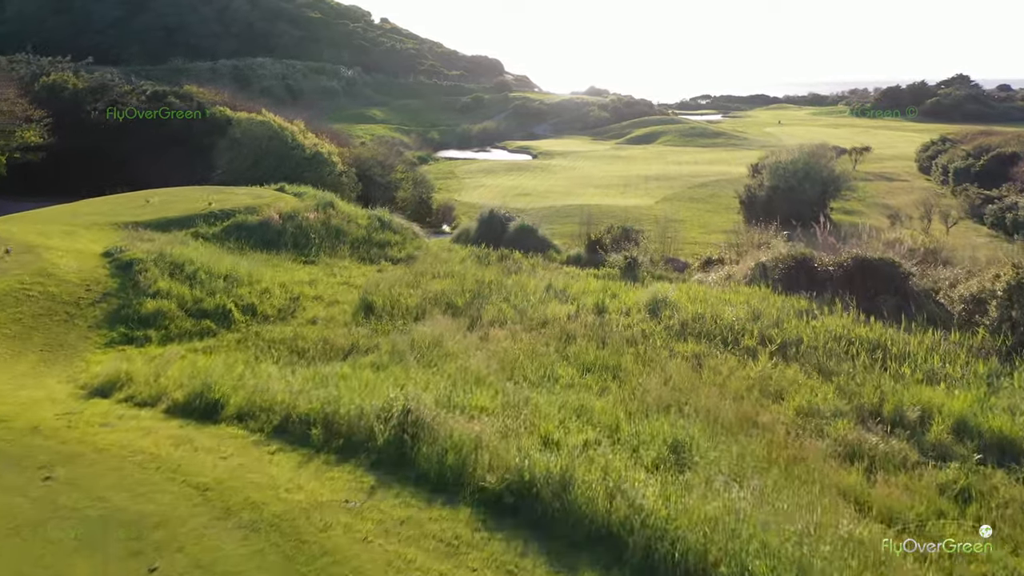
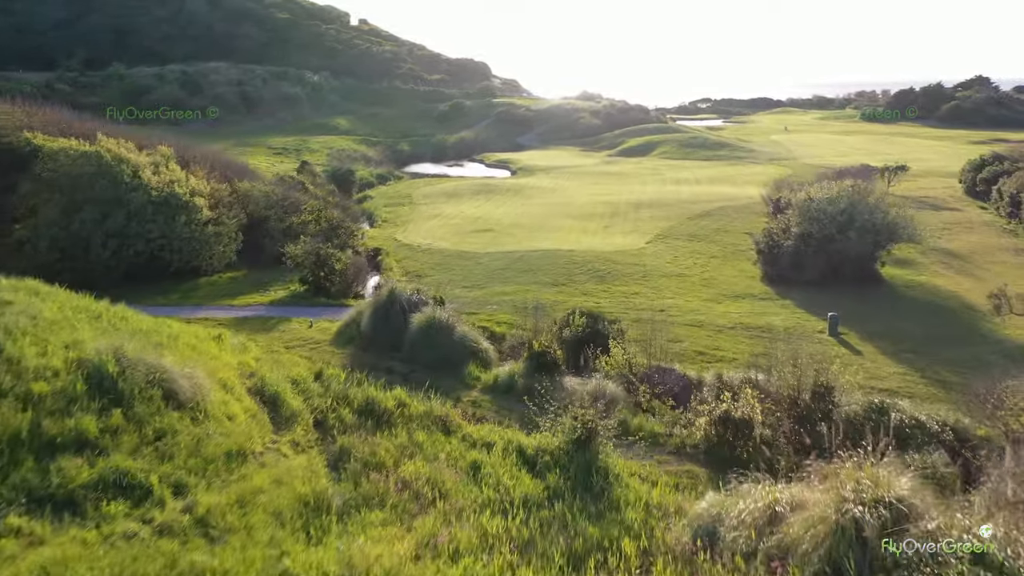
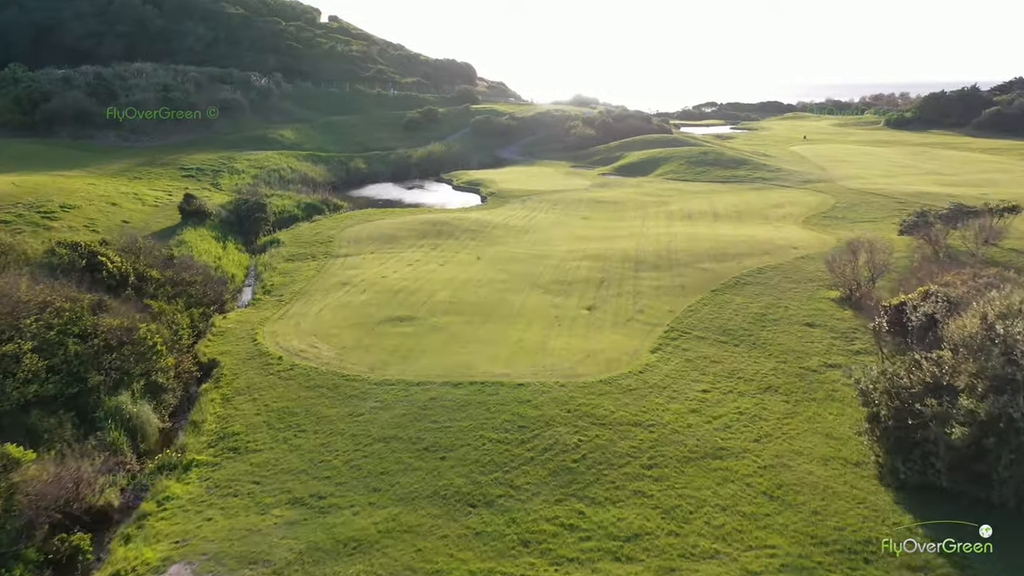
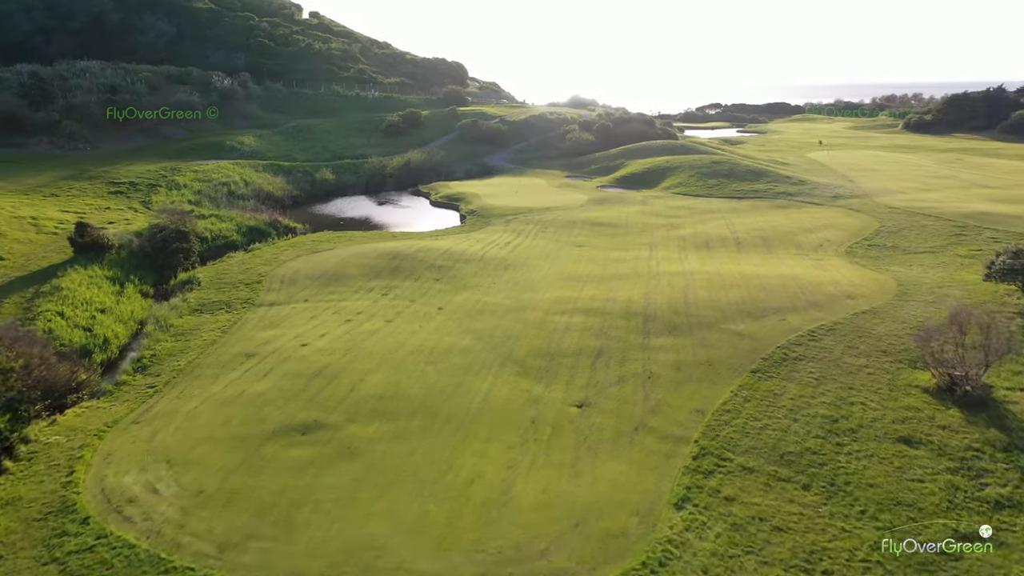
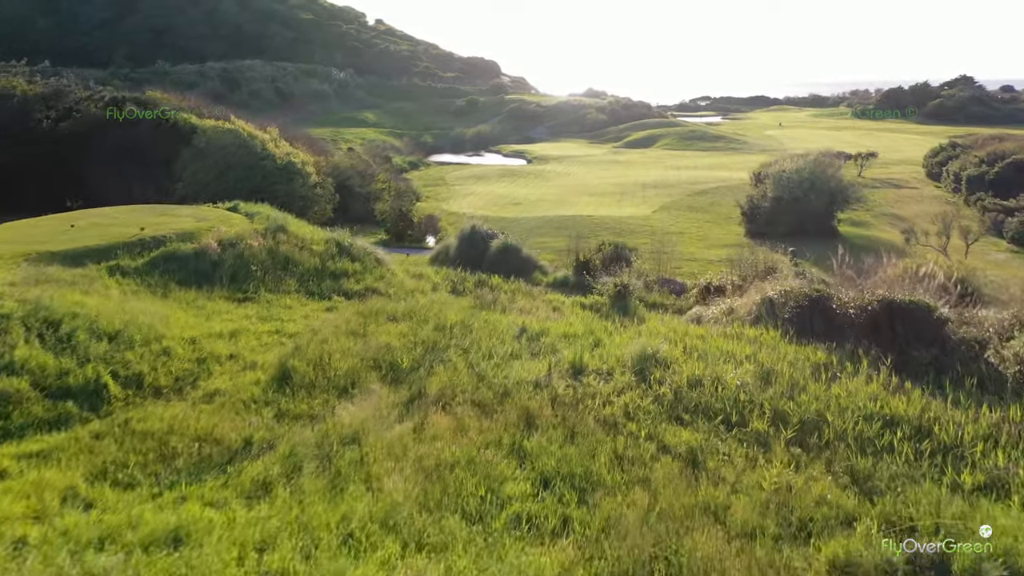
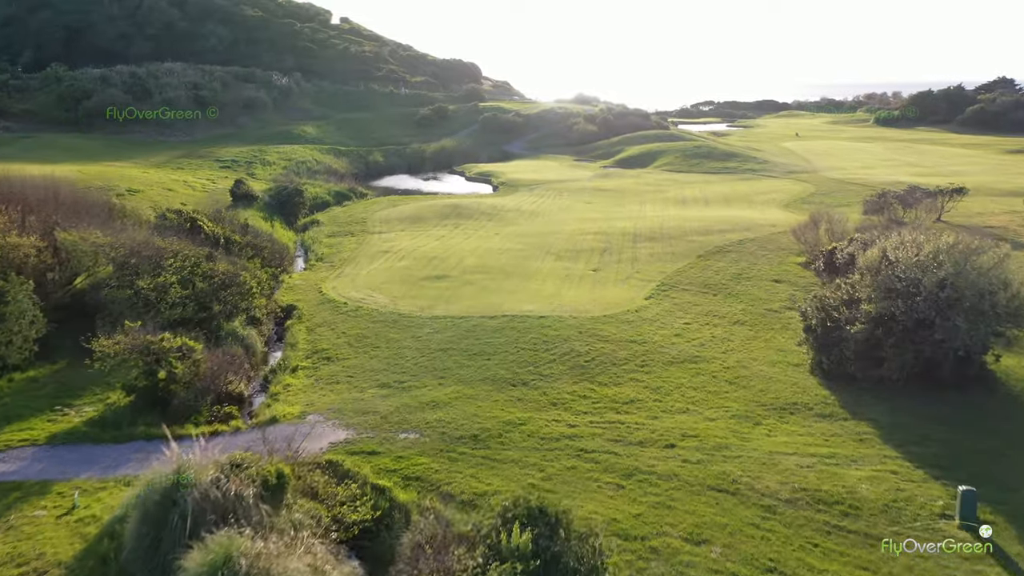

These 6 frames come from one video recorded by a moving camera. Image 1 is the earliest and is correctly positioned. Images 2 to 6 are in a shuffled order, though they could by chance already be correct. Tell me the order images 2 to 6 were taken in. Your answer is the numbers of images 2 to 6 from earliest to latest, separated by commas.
5, 2, 6, 3, 4
